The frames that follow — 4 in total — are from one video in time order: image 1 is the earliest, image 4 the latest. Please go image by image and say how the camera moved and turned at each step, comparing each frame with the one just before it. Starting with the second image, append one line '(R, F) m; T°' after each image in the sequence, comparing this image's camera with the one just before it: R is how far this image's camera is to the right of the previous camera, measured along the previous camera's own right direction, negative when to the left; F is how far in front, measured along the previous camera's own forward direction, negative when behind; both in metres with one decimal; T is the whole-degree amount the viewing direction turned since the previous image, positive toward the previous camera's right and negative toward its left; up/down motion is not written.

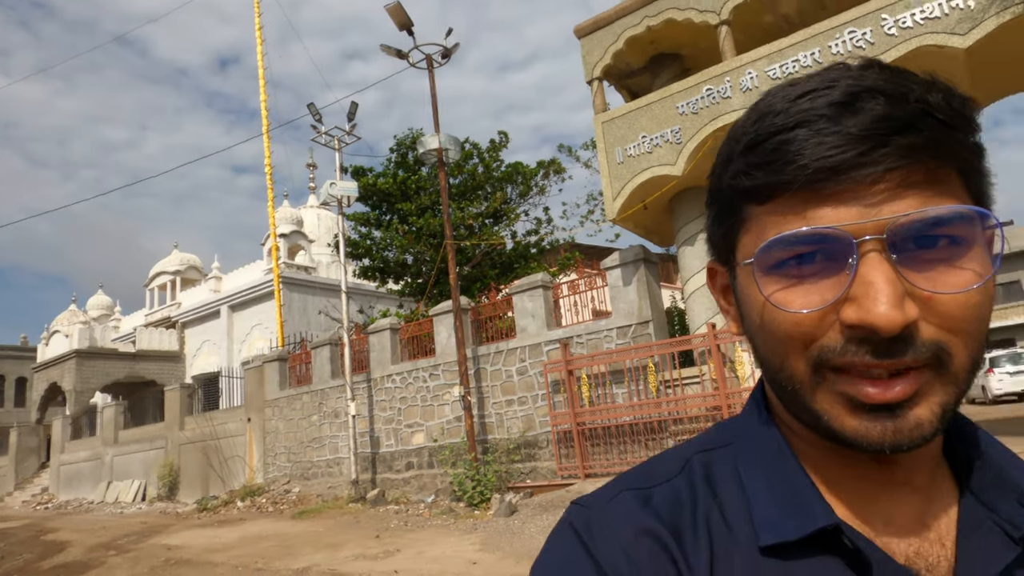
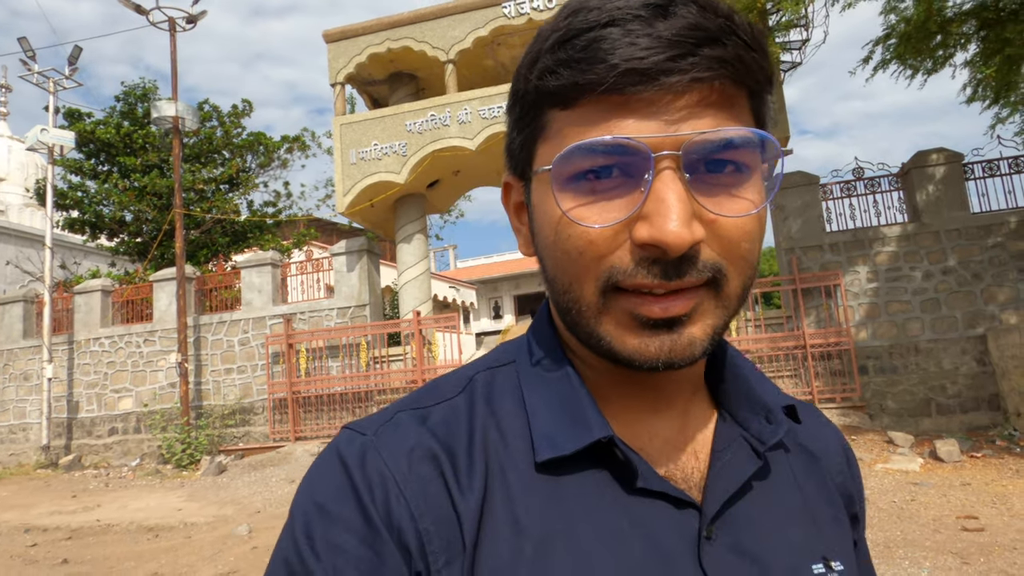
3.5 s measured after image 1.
(+0.1, -1.5) m; +22°
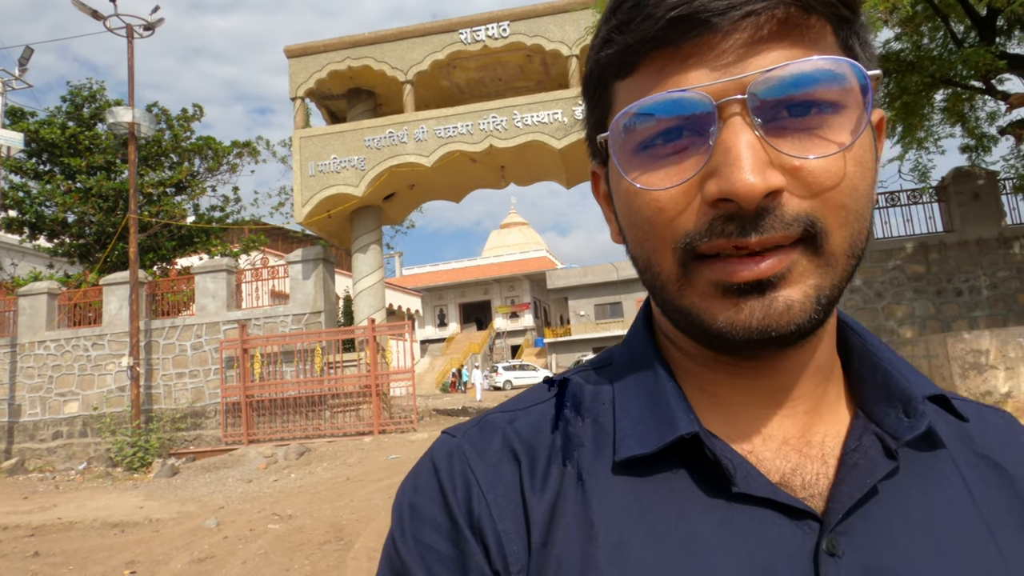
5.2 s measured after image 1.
(-0.1, -0.6) m; +5°
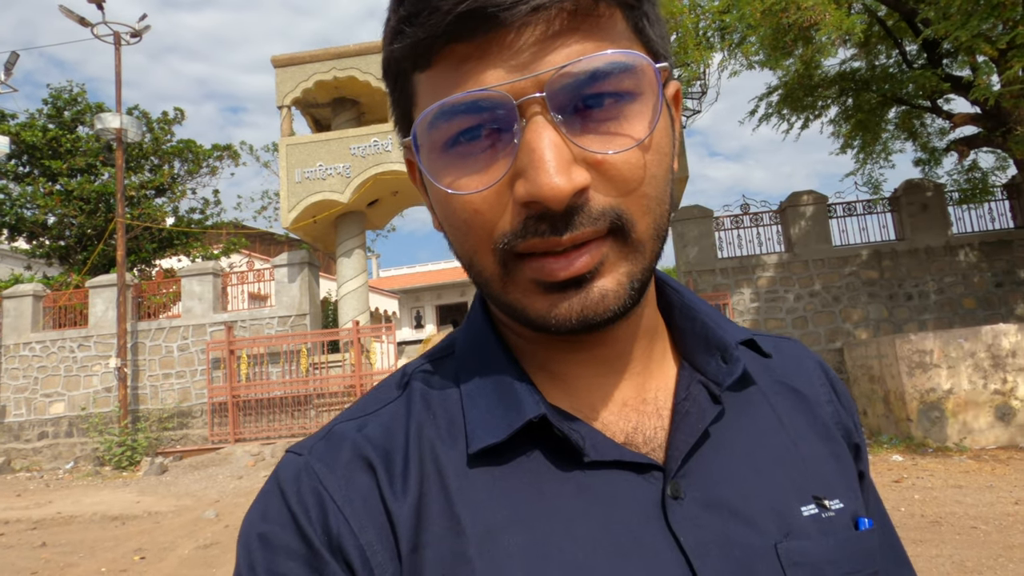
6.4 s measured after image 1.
(-0.1, -0.5) m; +2°
